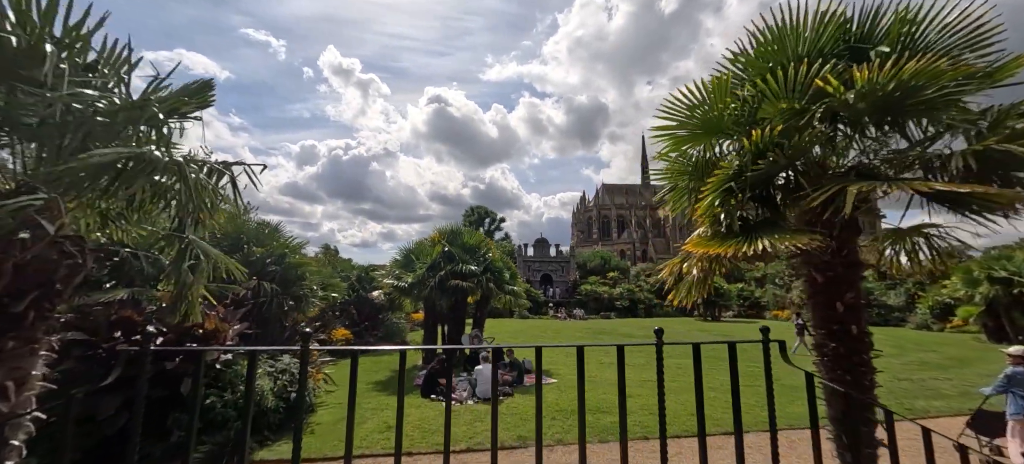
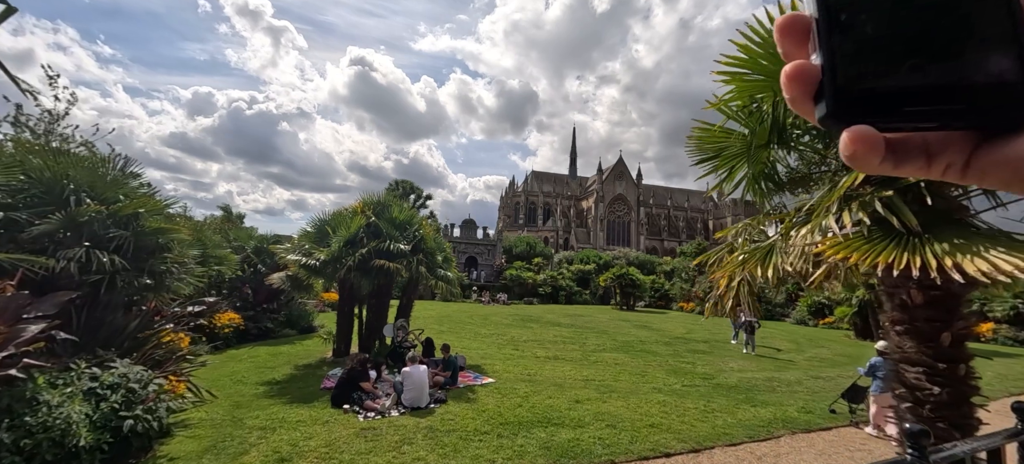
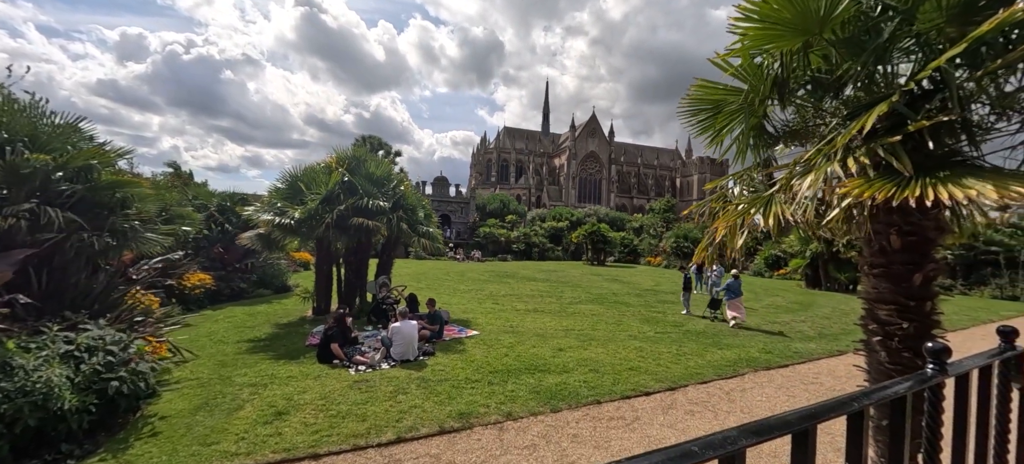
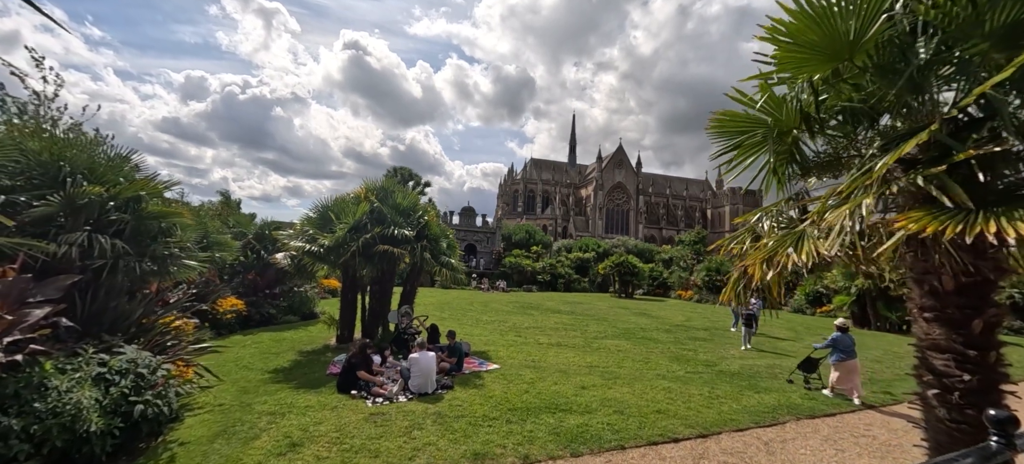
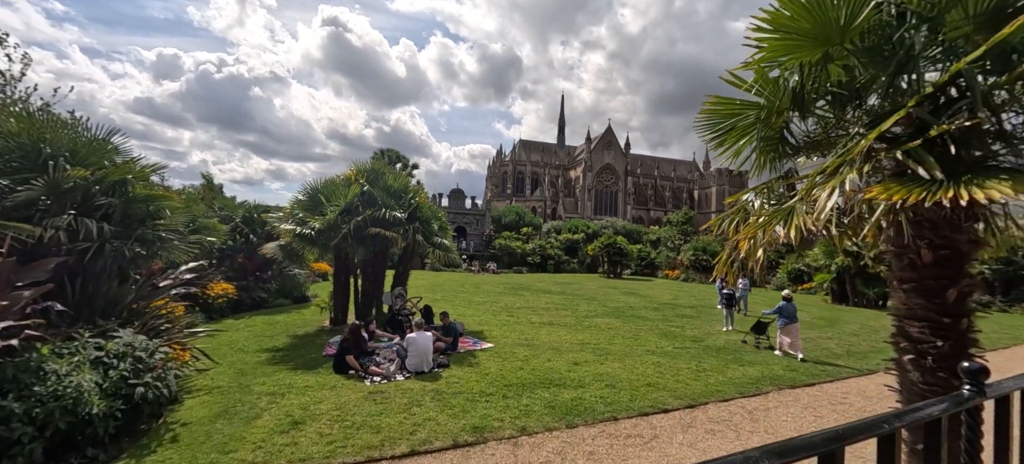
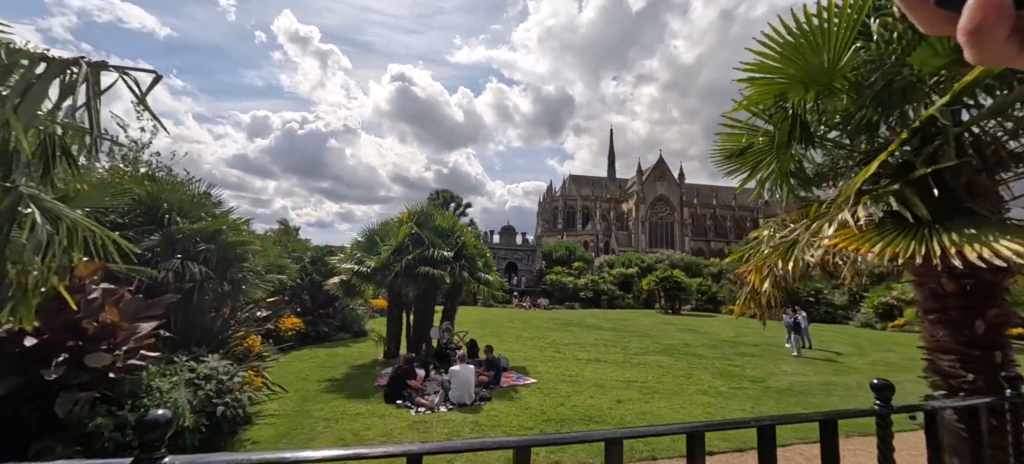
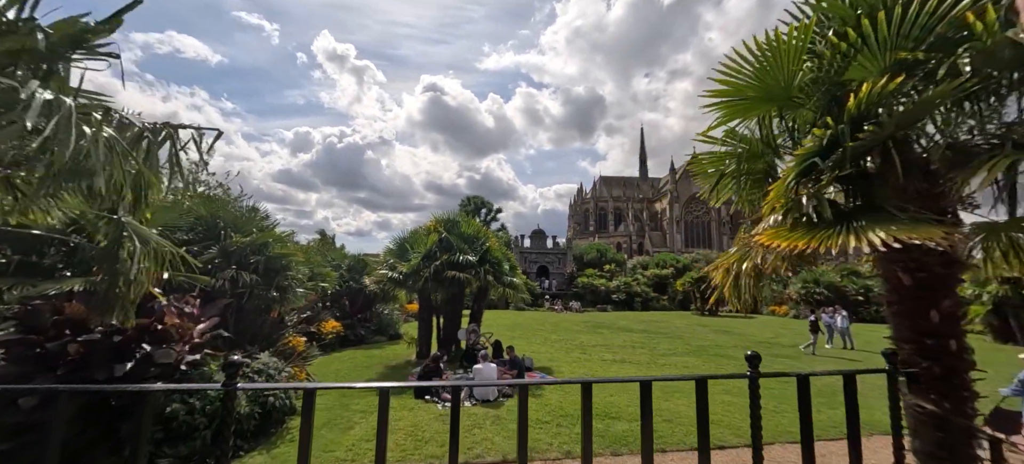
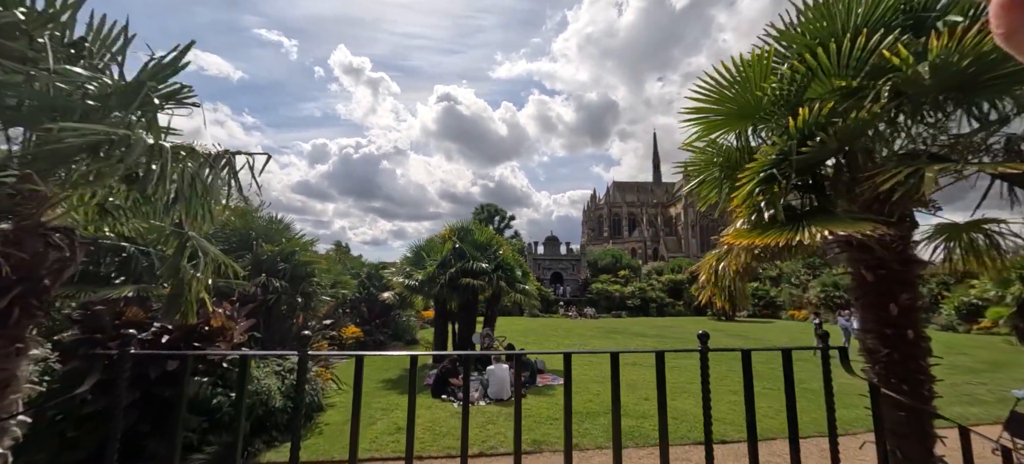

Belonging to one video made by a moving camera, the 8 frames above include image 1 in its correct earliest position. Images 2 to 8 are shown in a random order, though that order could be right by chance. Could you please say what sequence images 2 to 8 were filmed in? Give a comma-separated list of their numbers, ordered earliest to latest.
8, 7, 6, 2, 4, 5, 3
